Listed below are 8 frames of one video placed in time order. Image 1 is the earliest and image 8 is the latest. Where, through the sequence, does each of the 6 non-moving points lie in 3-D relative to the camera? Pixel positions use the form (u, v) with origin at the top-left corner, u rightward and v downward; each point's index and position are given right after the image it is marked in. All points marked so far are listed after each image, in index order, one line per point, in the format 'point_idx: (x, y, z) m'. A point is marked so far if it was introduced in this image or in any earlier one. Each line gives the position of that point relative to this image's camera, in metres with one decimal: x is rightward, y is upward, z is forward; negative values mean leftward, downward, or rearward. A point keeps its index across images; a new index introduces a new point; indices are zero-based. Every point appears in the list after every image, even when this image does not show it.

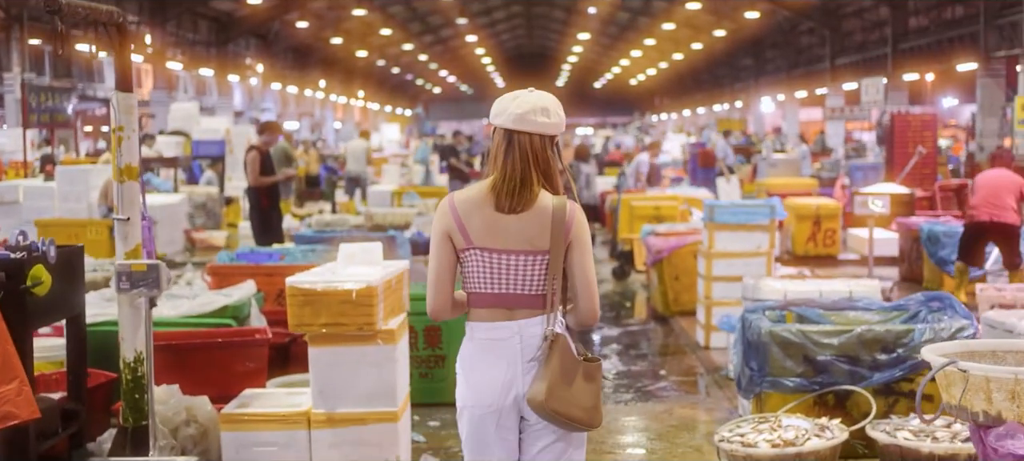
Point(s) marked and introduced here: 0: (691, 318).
0: (+1.6, -0.8, +10.0) m
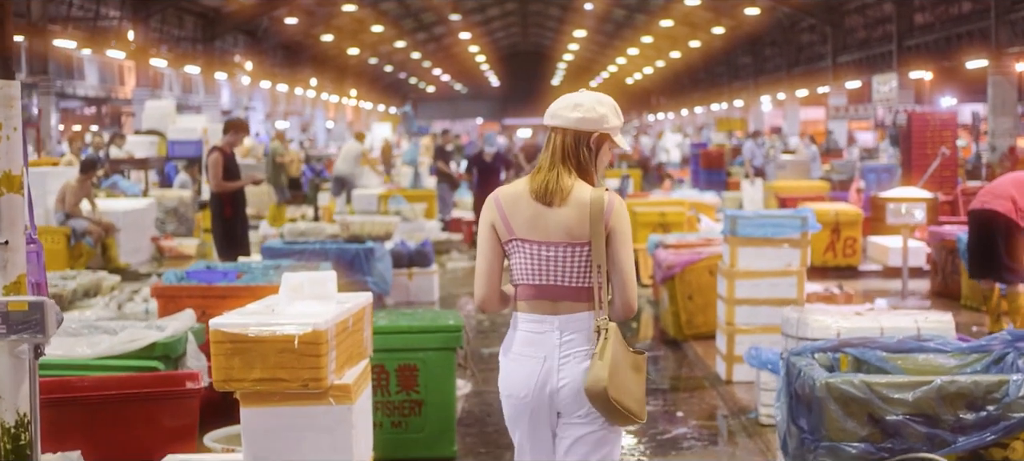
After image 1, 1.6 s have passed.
0: (+1.6, -0.9, +8.9) m
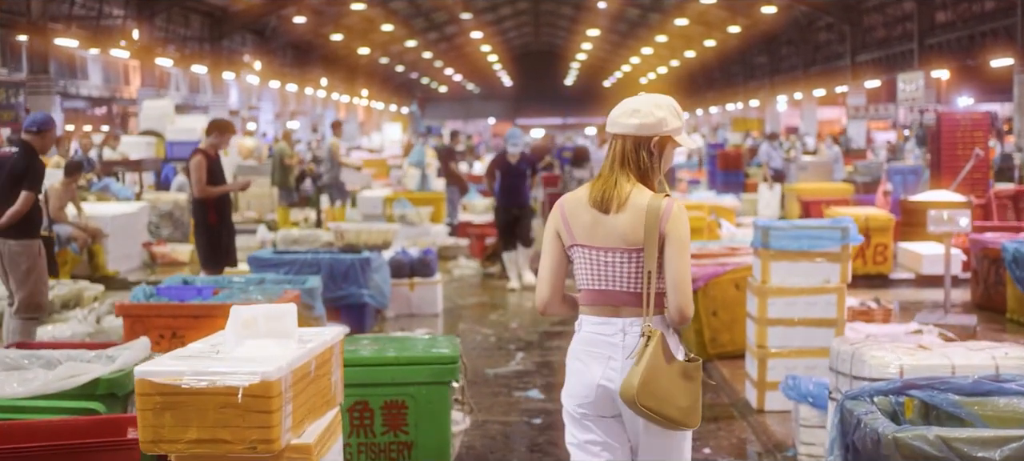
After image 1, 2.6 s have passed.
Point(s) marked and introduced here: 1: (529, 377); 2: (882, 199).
0: (+1.6, -1.0, +8.1) m
1: (+0.1, -1.0, +8.0) m
2: (+5.4, +0.5, +16.4) m
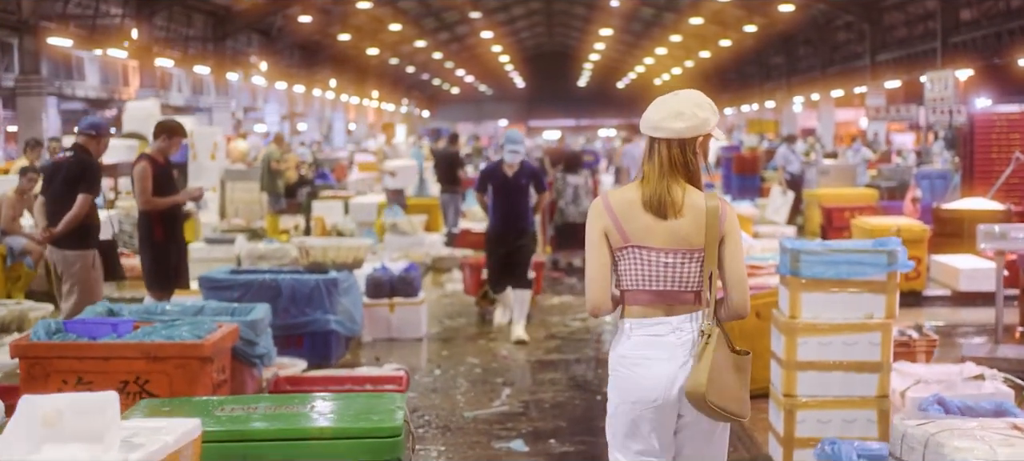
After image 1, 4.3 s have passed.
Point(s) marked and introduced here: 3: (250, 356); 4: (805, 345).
0: (+1.5, -1.1, +7.0) m
1: (0.0, -1.2, +6.9) m
2: (+5.4, +0.3, +15.2) m
3: (-1.4, -0.7, +6.1) m
4: (+1.4, -0.6, +5.5) m
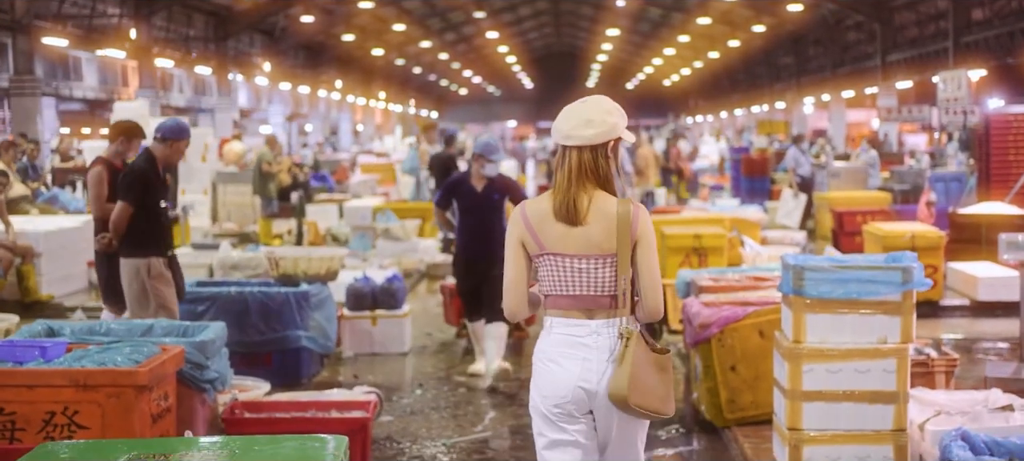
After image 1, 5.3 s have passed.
0: (+1.4, -1.1, +6.4) m
1: (-0.1, -1.2, +6.3) m
2: (+5.4, +0.3, +14.6) m
3: (-1.5, -0.7, +5.5) m
4: (+1.3, -0.6, +4.9) m
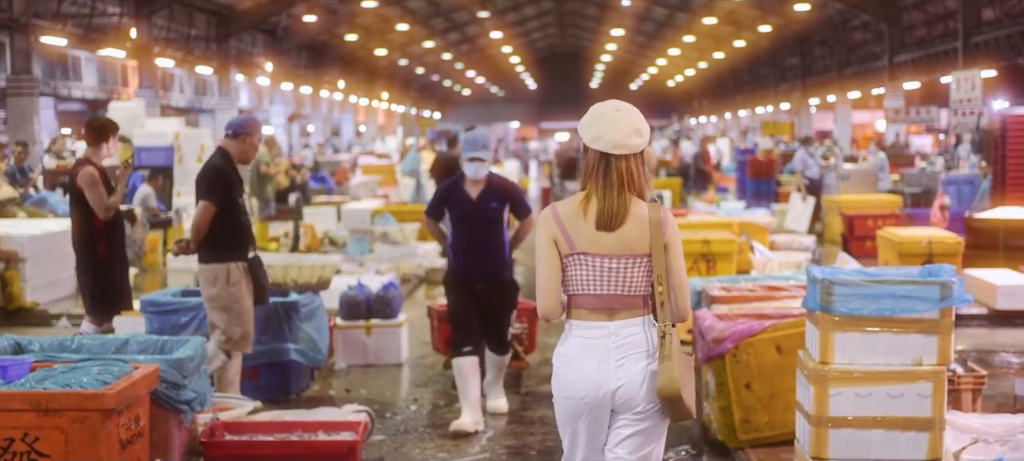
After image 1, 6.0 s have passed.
0: (+1.4, -1.2, +6.0) m
1: (-0.1, -1.3, +5.9) m
2: (+5.4, +0.2, +14.1) m
3: (-1.5, -0.8, +5.1) m
4: (+1.3, -0.7, +4.5) m
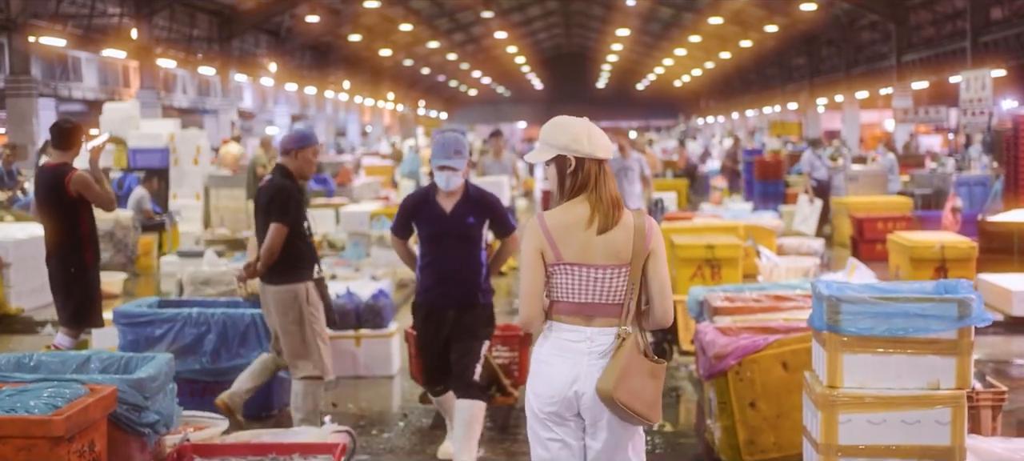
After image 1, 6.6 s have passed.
0: (+1.4, -1.2, +5.6) m
1: (-0.1, -1.3, +5.6) m
2: (+5.4, +0.2, +13.8) m
3: (-1.6, -0.8, +4.8) m
4: (+1.3, -0.7, +4.1) m
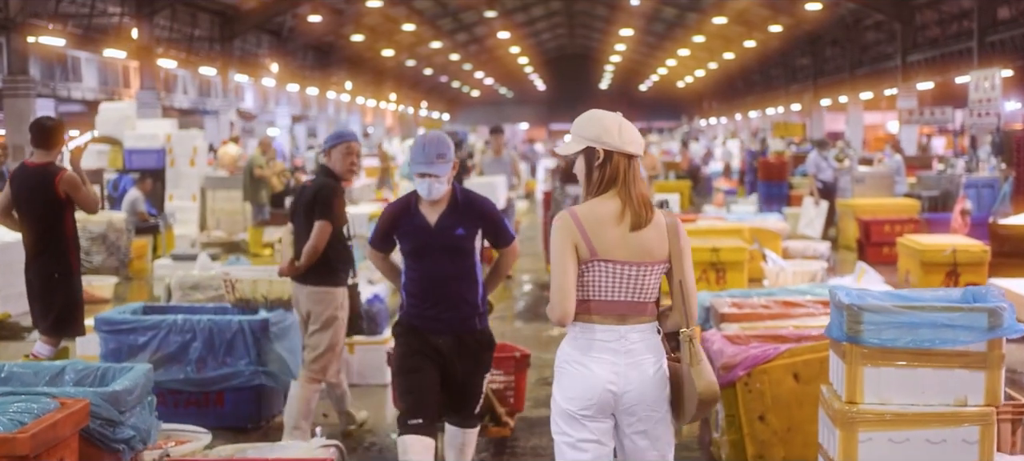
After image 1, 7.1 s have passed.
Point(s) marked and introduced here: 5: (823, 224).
0: (+1.3, -1.3, +5.3) m
1: (-0.1, -1.3, +5.3) m
2: (+5.4, +0.1, +13.5) m
3: (-1.6, -0.8, +4.5) m
4: (+1.2, -0.7, +3.9) m
5: (+4.6, +0.1, +16.3) m
